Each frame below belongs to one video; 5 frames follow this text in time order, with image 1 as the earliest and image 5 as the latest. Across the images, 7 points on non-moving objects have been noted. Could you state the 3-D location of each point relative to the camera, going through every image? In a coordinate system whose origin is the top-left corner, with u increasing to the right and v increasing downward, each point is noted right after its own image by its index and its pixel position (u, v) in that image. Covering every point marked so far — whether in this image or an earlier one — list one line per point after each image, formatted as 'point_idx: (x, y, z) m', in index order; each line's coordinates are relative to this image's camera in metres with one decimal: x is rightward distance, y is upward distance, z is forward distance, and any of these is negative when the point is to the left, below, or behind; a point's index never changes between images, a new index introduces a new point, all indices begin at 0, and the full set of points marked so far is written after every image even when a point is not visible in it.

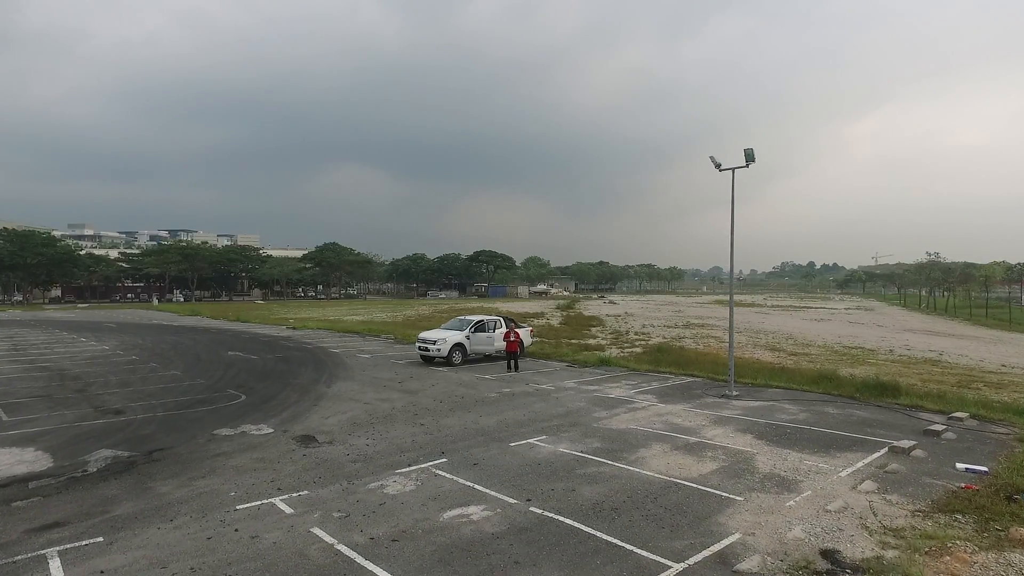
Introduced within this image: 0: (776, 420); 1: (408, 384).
0: (+5.1, -2.5, +11.9) m
1: (-2.7, -2.5, +16.0) m
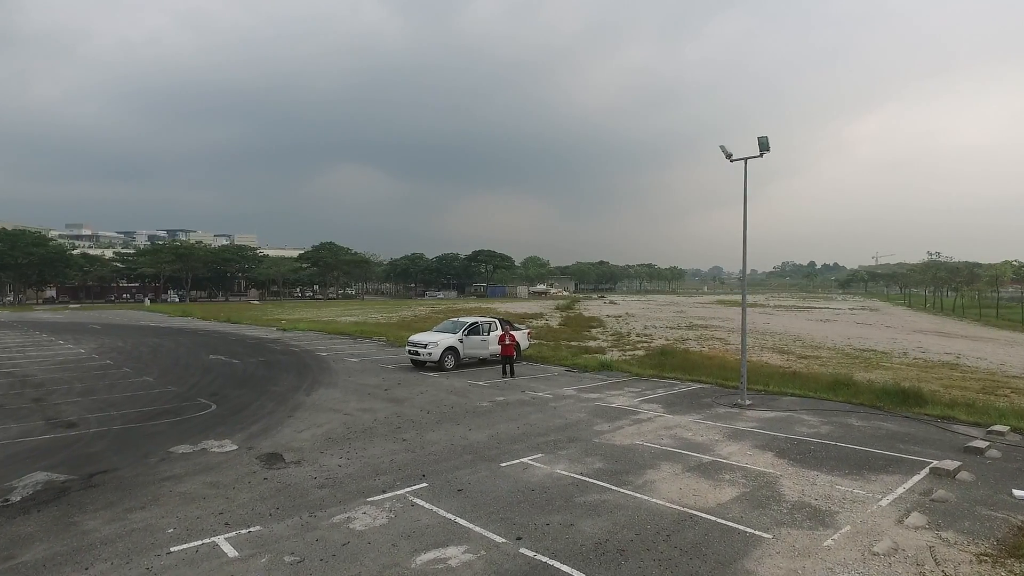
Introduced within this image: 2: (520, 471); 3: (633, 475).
0: (+4.9, -2.5, +10.8) m
1: (-2.8, -2.5, +14.9) m
2: (+0.1, -2.6, +8.7) m
3: (+1.6, -2.5, +8.4) m
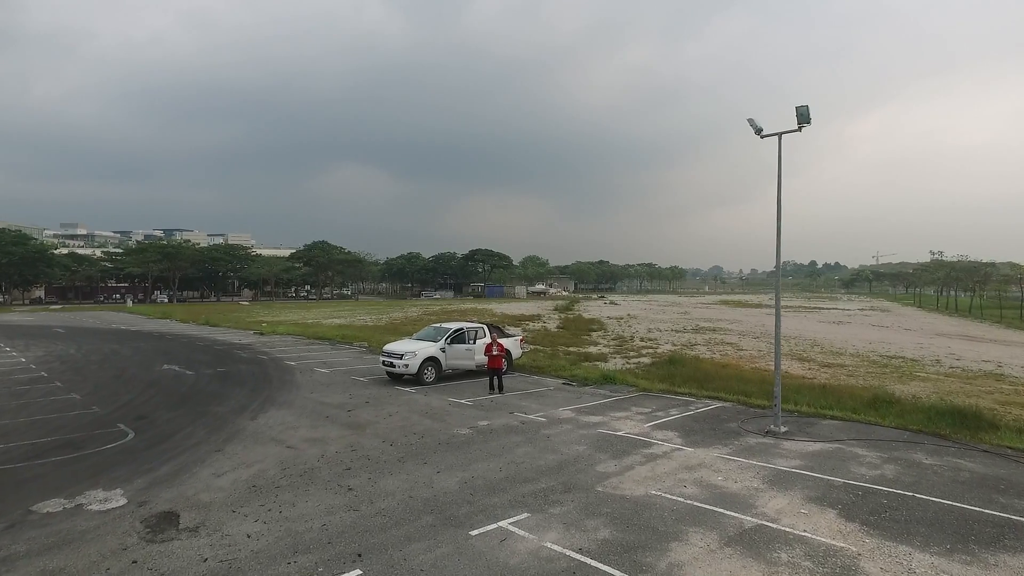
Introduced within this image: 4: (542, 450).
0: (+4.6, -2.6, +8.4) m
1: (-3.1, -2.5, +12.5) m
2: (-0.2, -2.6, +6.4) m
3: (+1.4, -2.6, +6.1) m
4: (+0.5, -2.6, +9.8) m
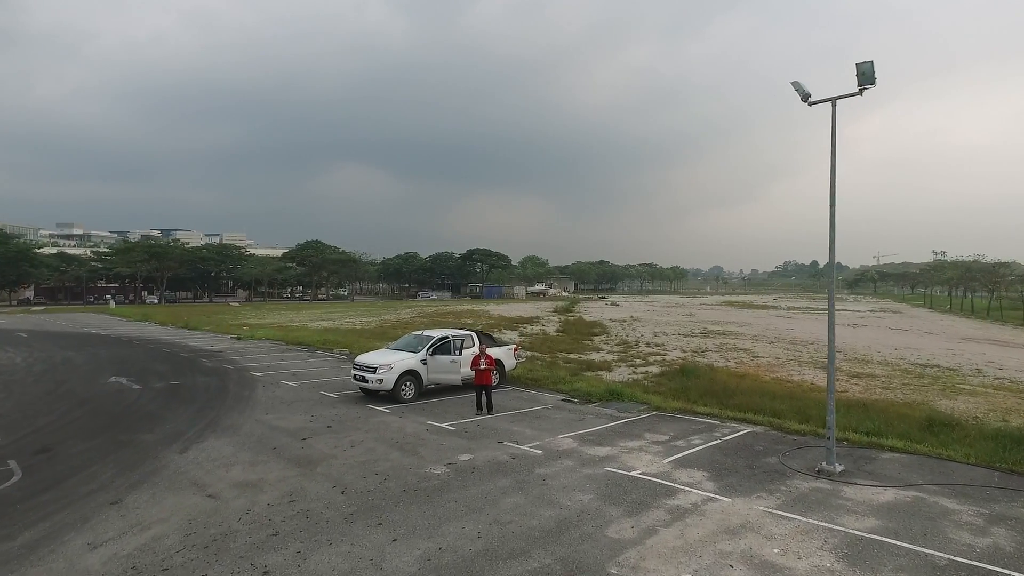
0: (+4.5, -2.6, +6.2) m
1: (-3.3, -2.6, +10.3) m
2: (-0.3, -2.6, +4.1) m
3: (+1.2, -2.6, +3.9) m
4: (+0.3, -2.6, +7.6) m
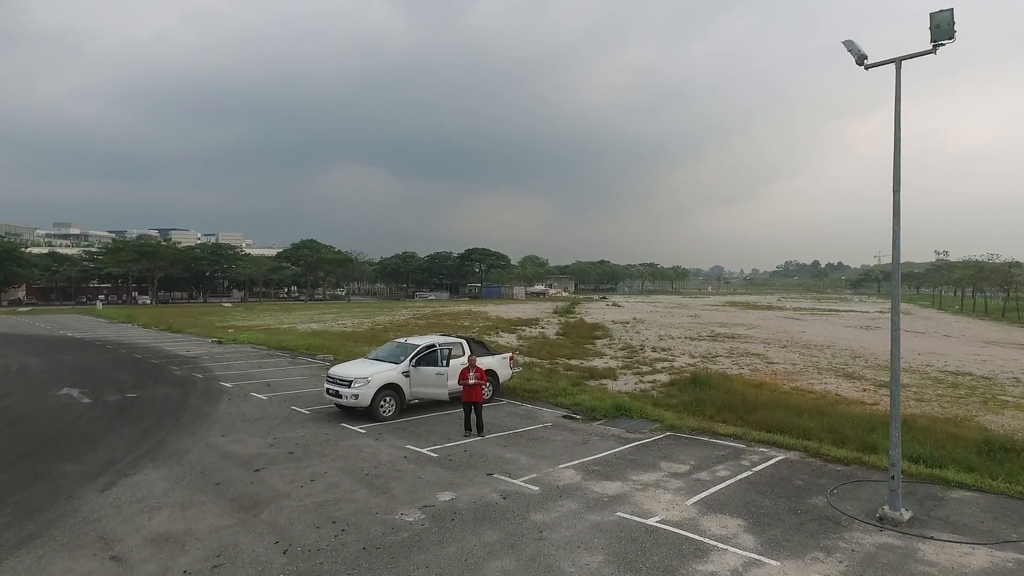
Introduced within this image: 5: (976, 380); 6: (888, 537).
0: (+4.3, -2.7, +4.5) m
1: (-3.4, -2.6, +8.6) m
2: (-0.5, -2.7, +2.4) m
3: (+1.1, -2.7, +2.2) m
4: (+0.2, -2.6, +5.9) m
5: (+14.1, -2.8, +18.9) m
6: (+4.0, -2.6, +6.6) m
